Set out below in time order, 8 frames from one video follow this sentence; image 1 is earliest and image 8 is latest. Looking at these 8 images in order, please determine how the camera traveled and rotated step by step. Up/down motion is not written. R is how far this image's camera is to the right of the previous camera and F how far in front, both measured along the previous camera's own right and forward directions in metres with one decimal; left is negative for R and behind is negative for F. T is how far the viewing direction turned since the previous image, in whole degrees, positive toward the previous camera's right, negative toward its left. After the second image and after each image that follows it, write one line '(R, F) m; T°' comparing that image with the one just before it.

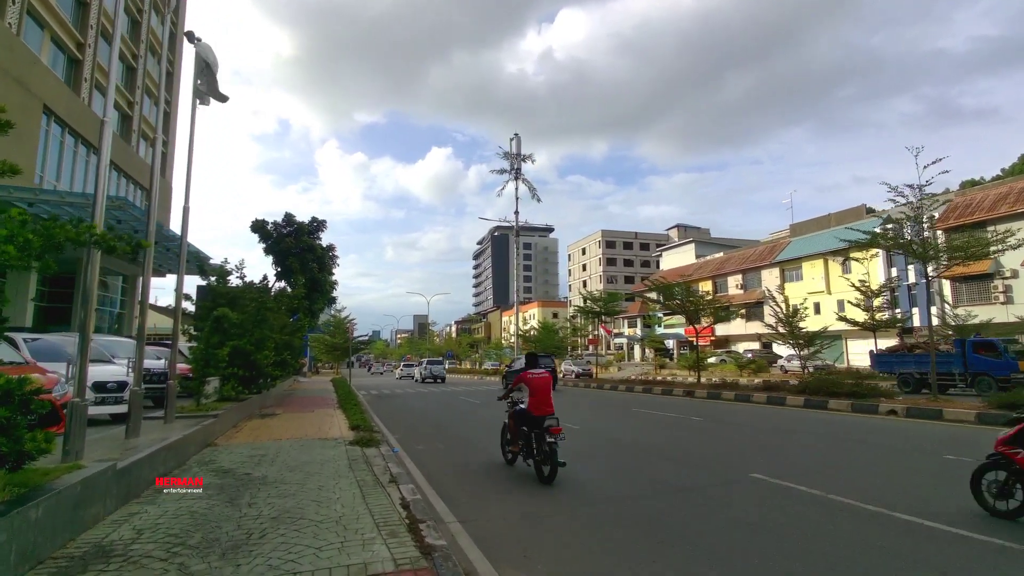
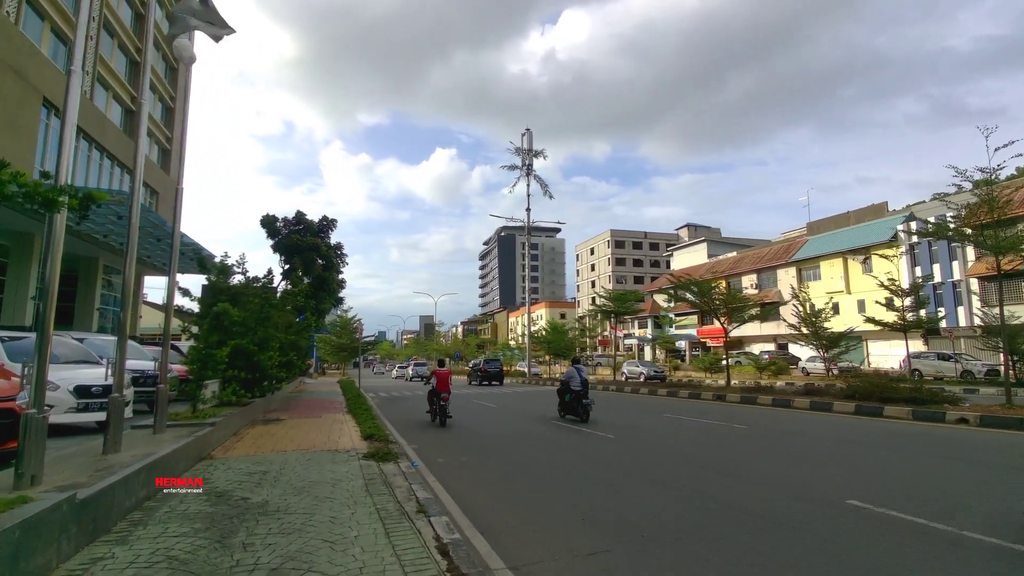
(-0.4, +1.0) m; -1°
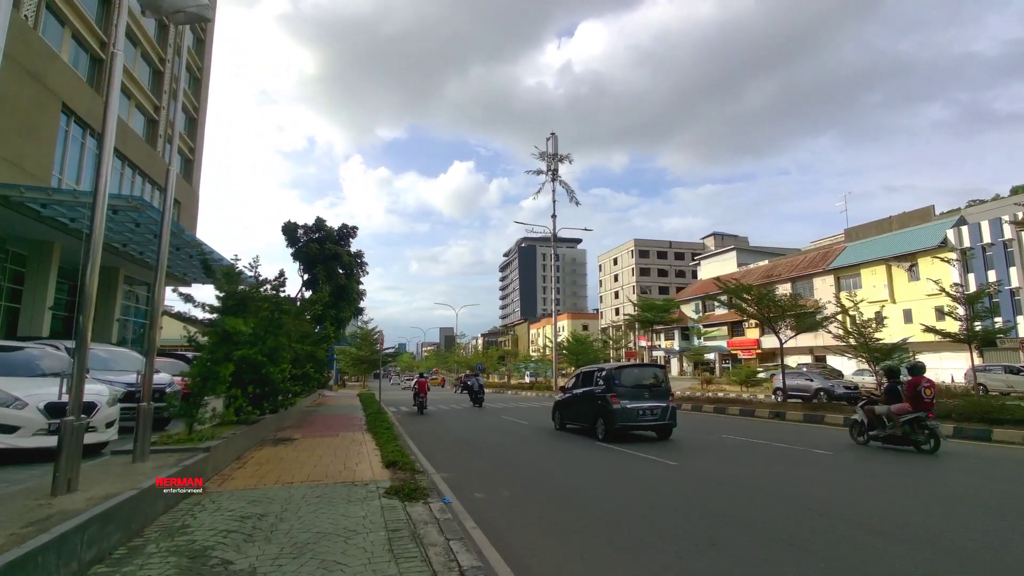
(-0.4, +1.3) m; -2°
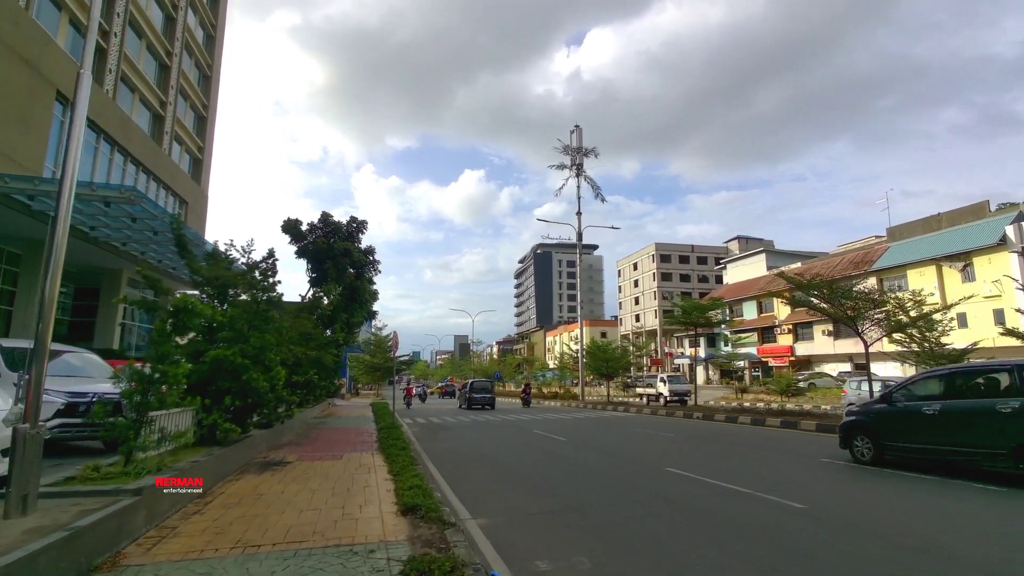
(-0.5, +2.1) m; -1°
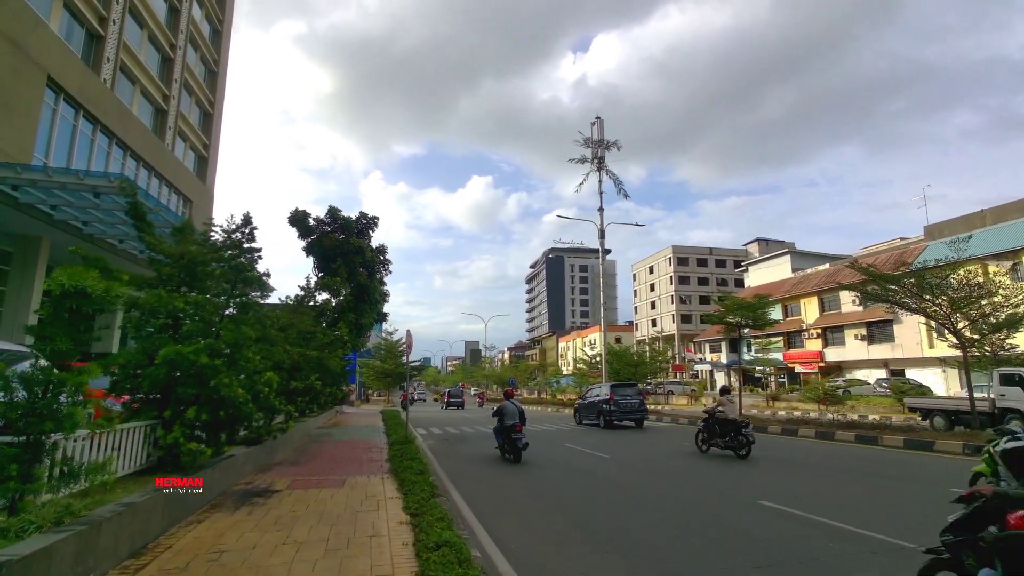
(-0.5, +1.8) m; -1°
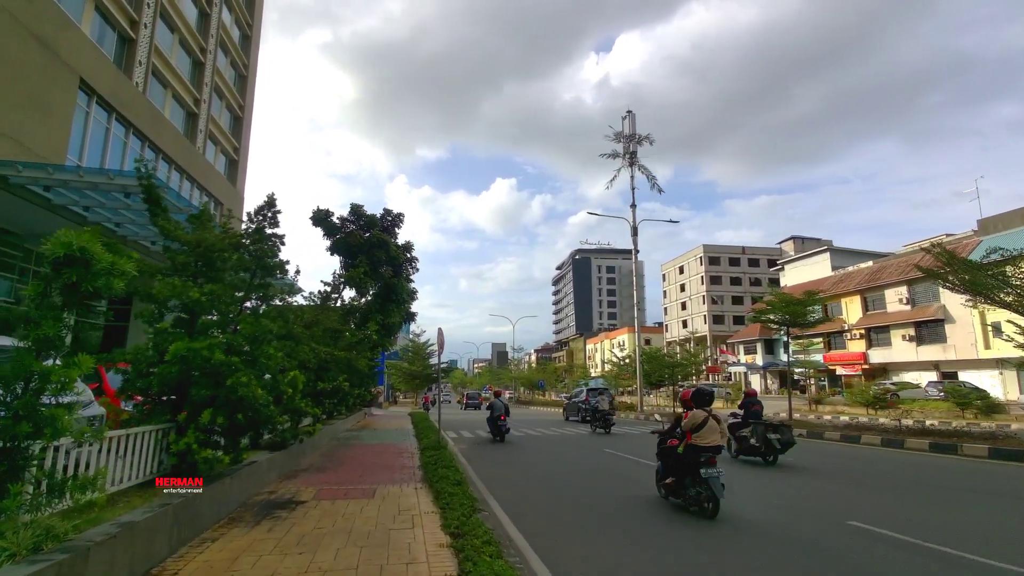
(-0.2, +0.7) m; -3°
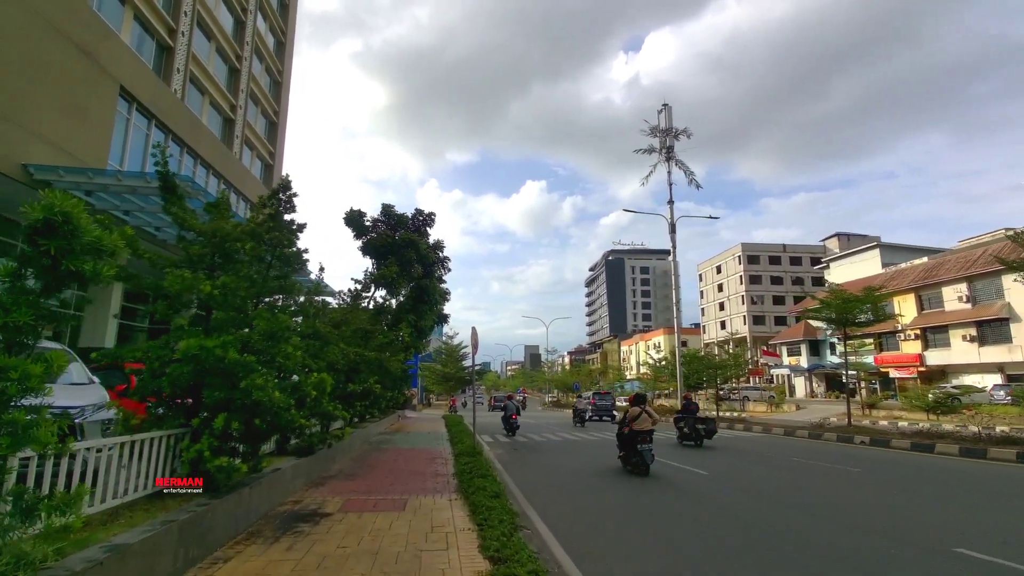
(-0.1, +0.6) m; -3°
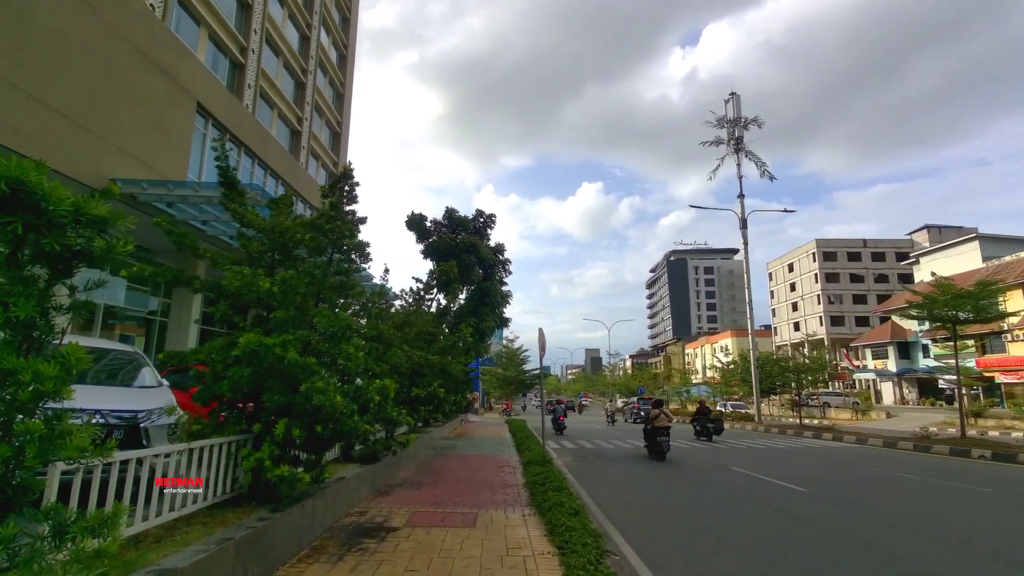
(-0.2, +0.5) m; -6°
